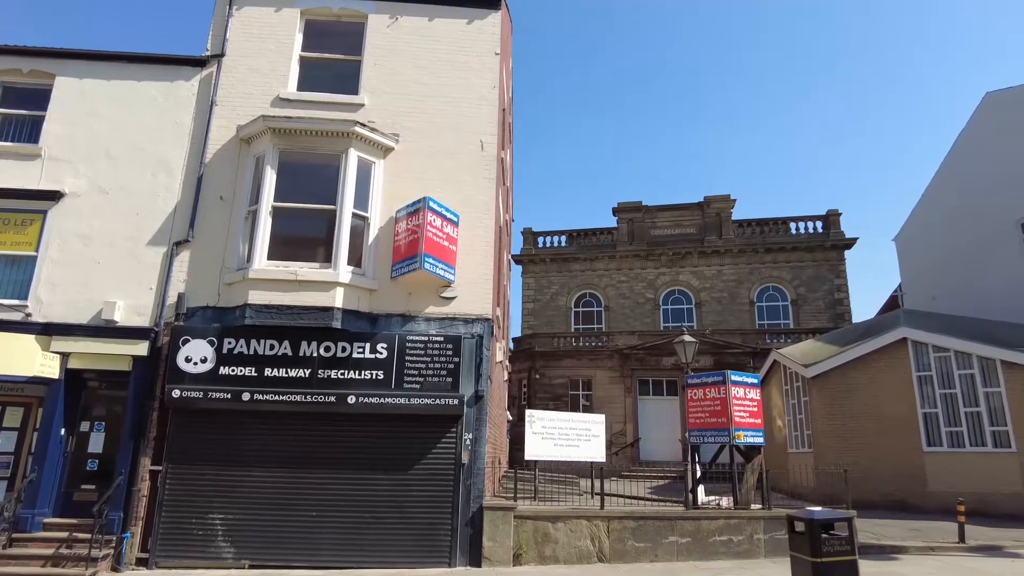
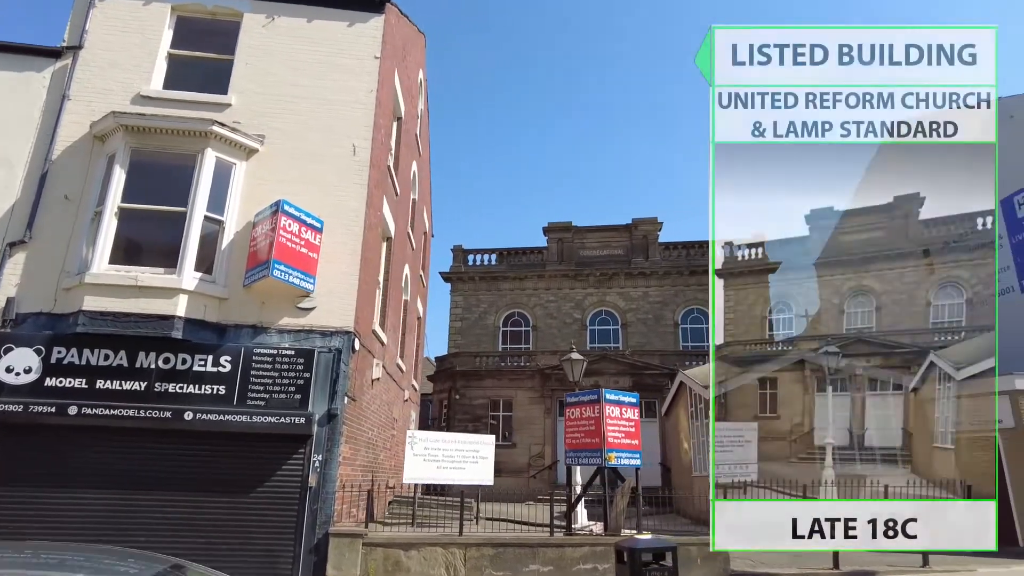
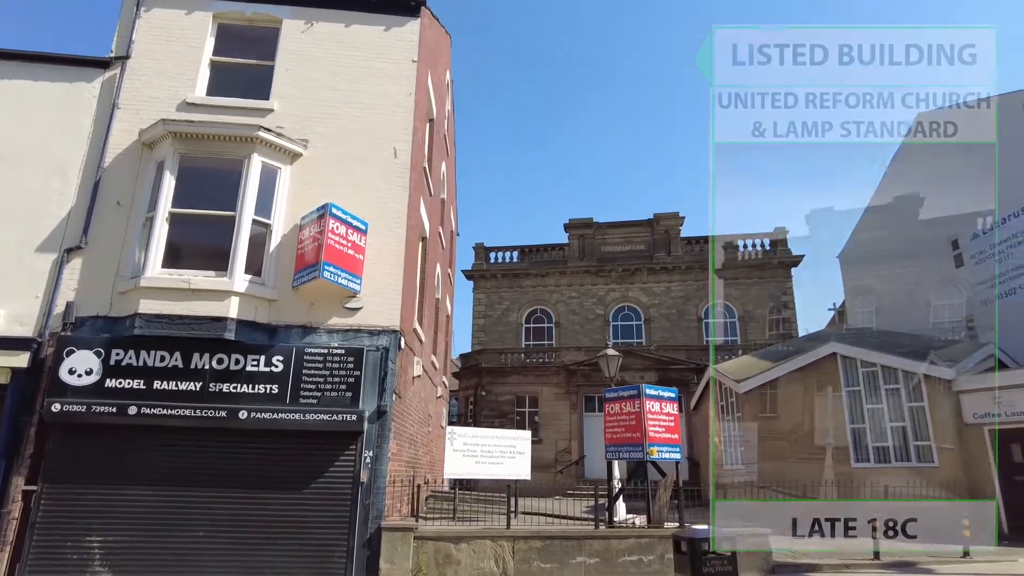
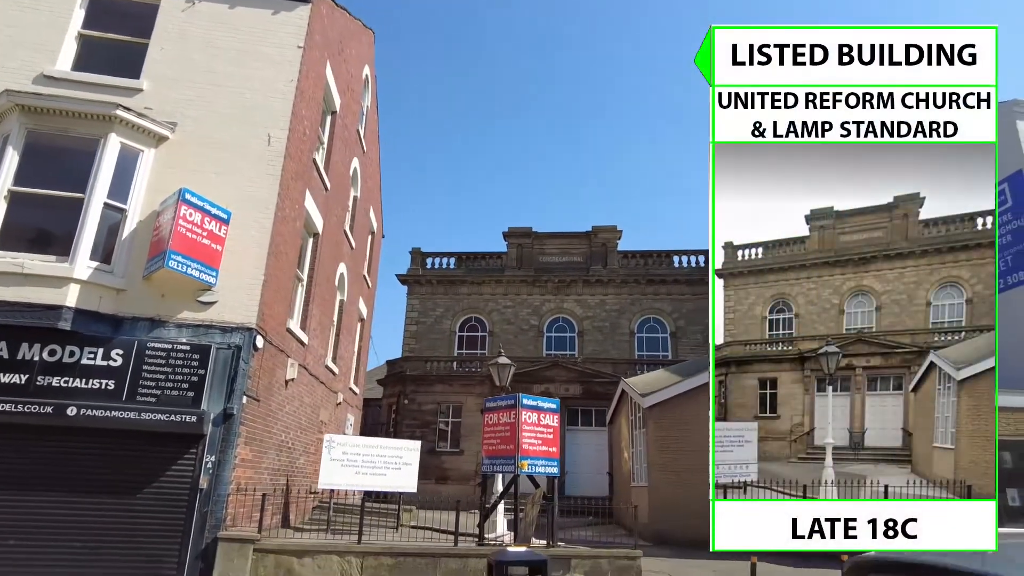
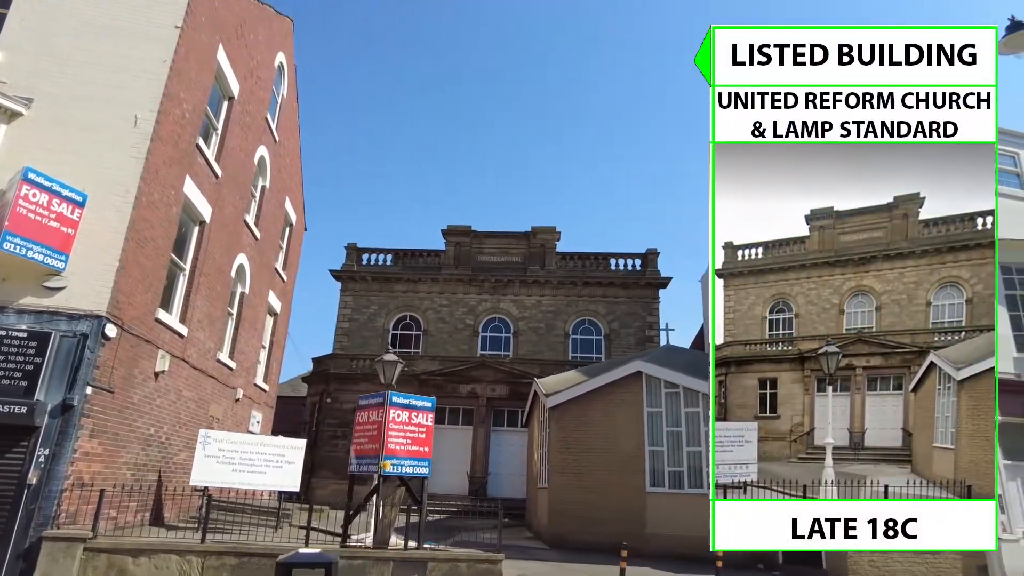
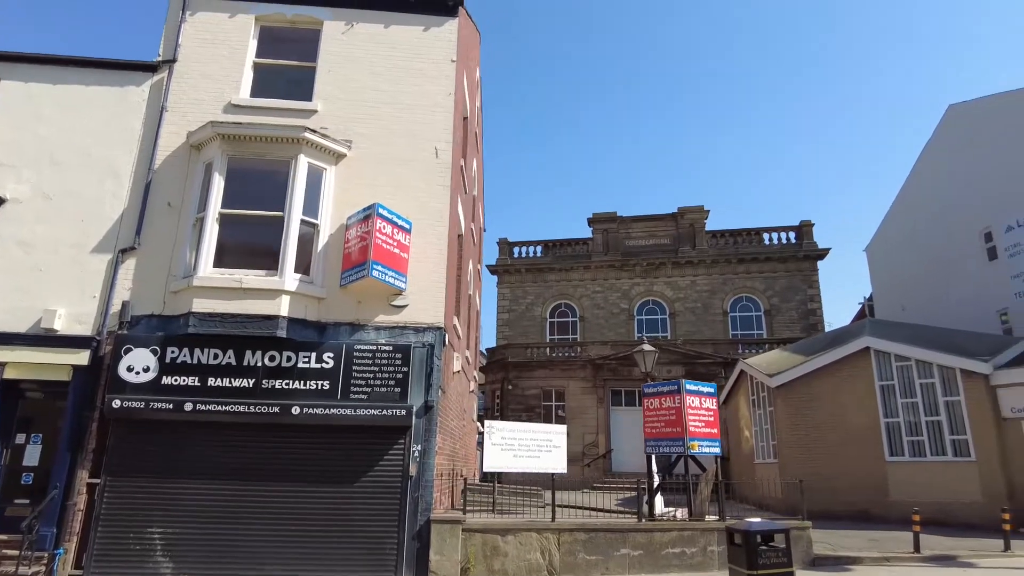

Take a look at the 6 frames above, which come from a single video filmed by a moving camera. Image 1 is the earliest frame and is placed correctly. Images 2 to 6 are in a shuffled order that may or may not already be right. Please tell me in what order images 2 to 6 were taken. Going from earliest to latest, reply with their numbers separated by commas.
6, 3, 2, 4, 5
